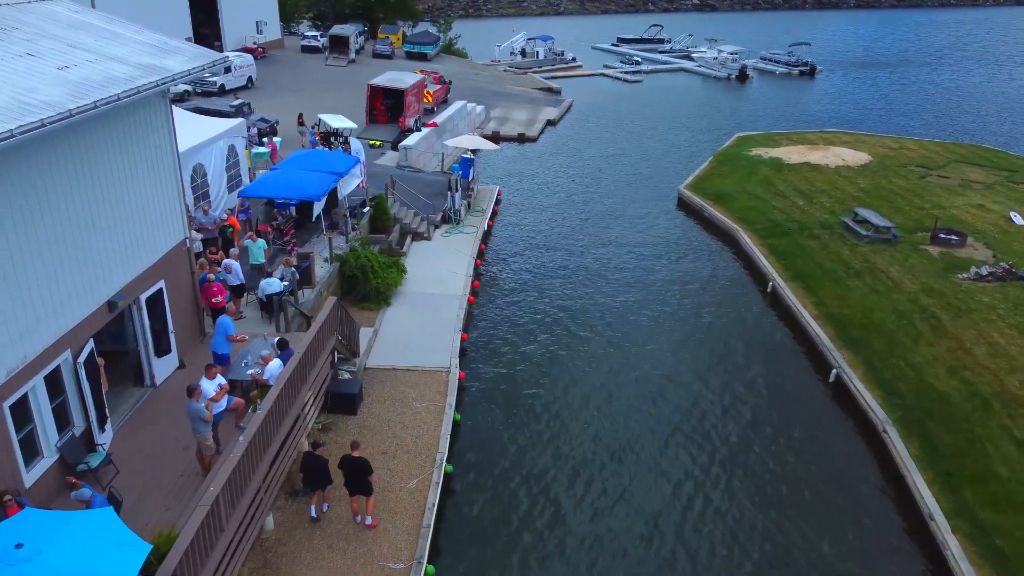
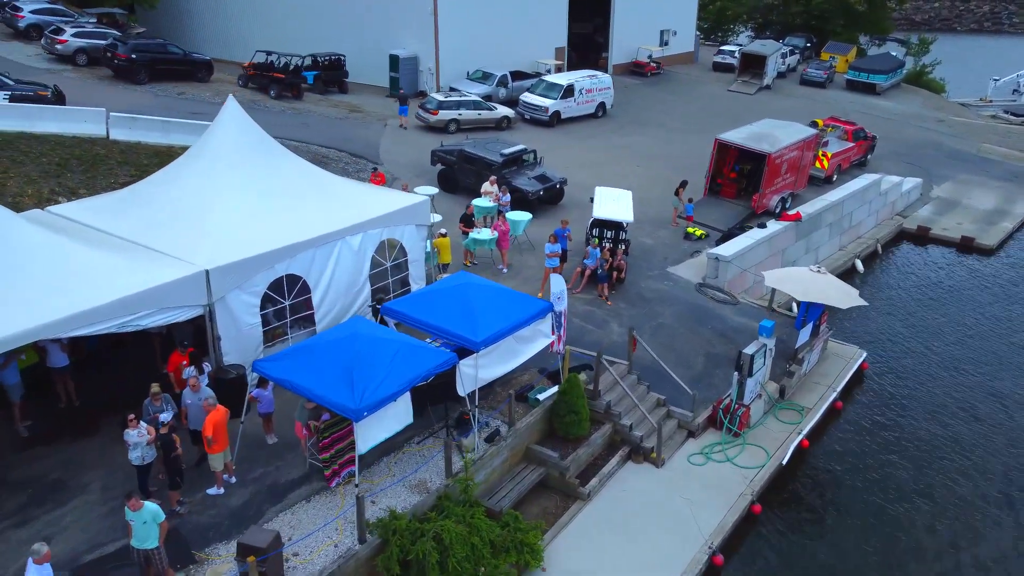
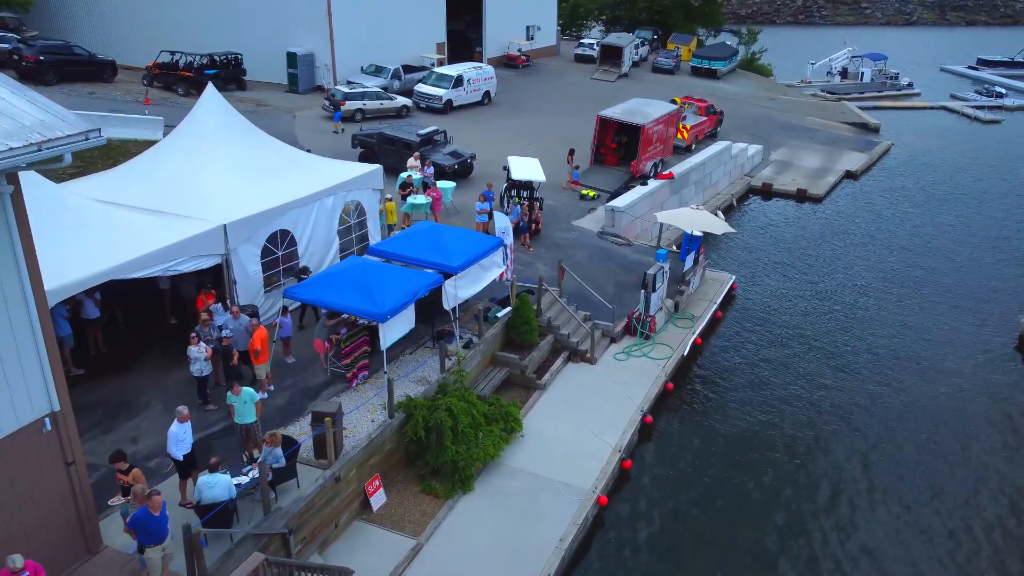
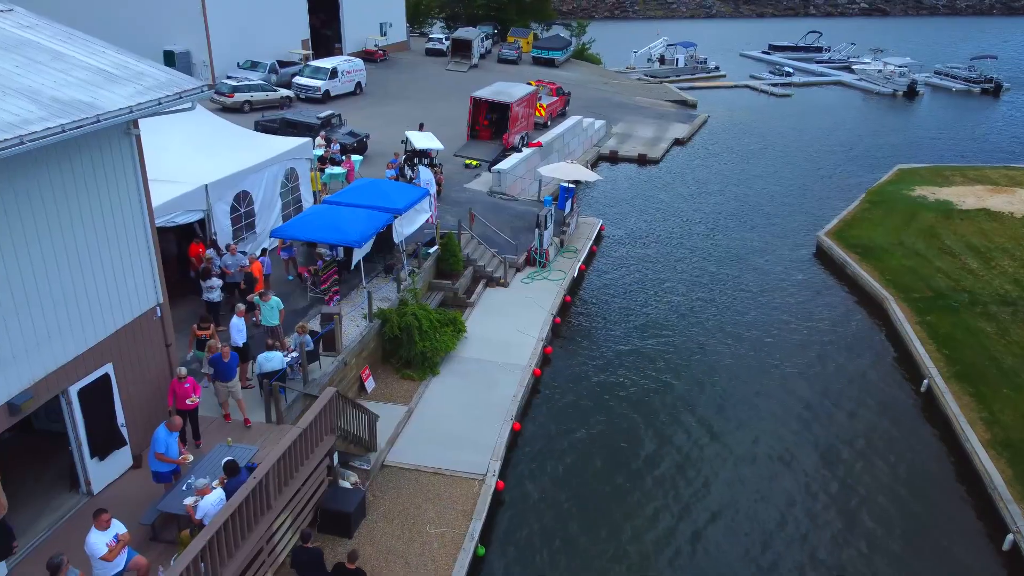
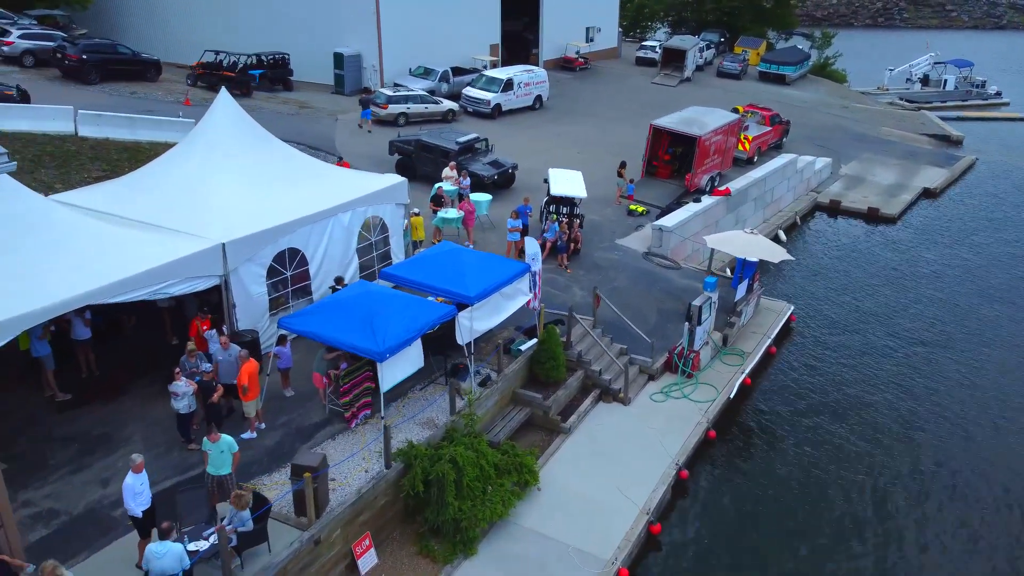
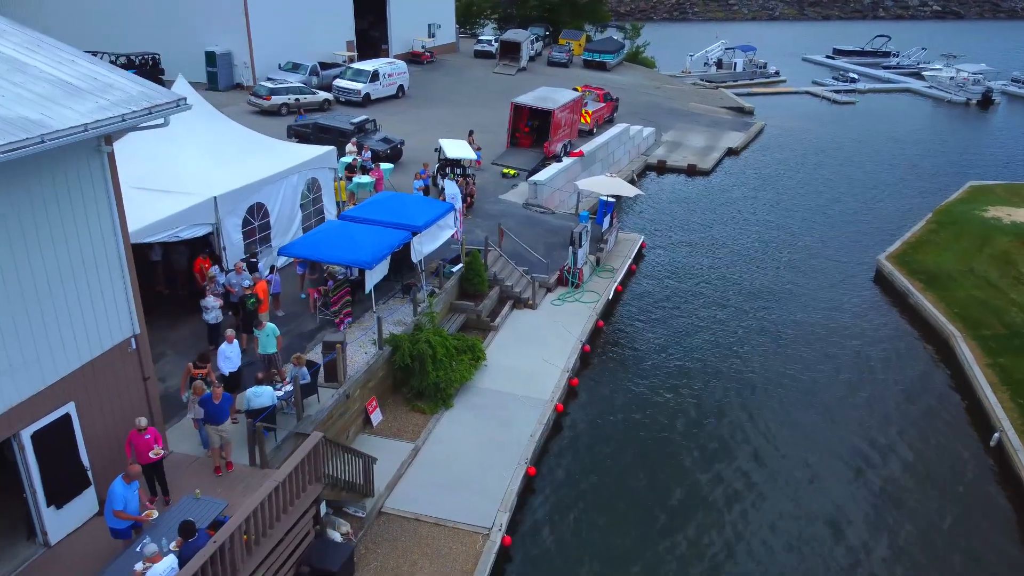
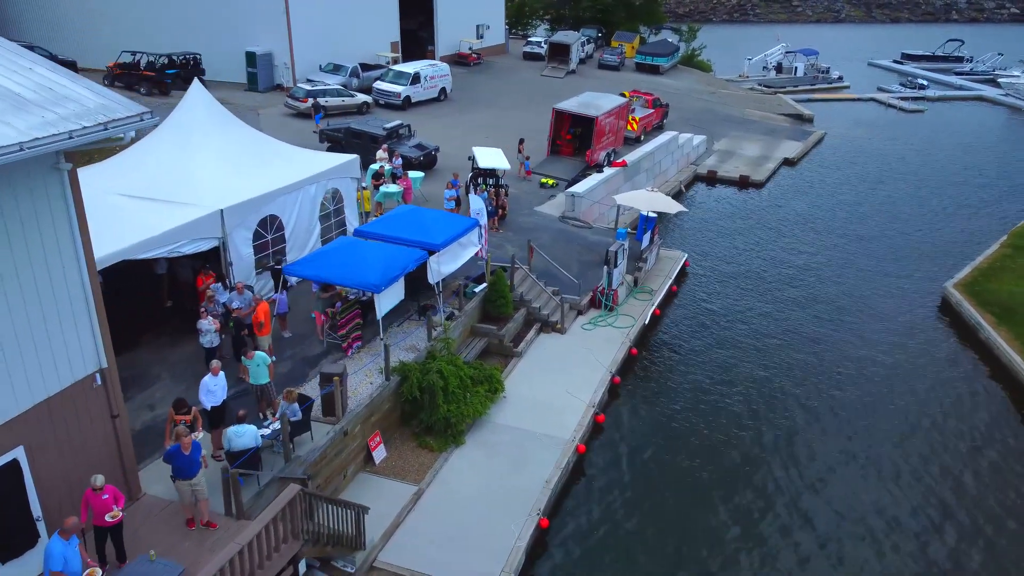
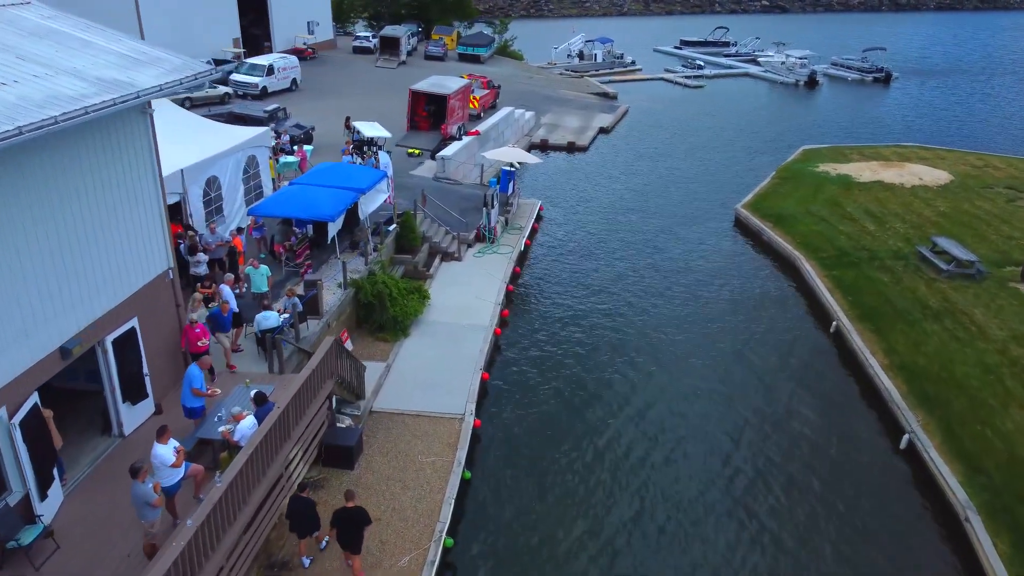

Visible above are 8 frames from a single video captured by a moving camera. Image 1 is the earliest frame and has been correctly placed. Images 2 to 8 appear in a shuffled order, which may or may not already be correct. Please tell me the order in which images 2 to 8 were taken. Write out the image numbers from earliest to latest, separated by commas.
8, 4, 6, 7, 3, 5, 2
